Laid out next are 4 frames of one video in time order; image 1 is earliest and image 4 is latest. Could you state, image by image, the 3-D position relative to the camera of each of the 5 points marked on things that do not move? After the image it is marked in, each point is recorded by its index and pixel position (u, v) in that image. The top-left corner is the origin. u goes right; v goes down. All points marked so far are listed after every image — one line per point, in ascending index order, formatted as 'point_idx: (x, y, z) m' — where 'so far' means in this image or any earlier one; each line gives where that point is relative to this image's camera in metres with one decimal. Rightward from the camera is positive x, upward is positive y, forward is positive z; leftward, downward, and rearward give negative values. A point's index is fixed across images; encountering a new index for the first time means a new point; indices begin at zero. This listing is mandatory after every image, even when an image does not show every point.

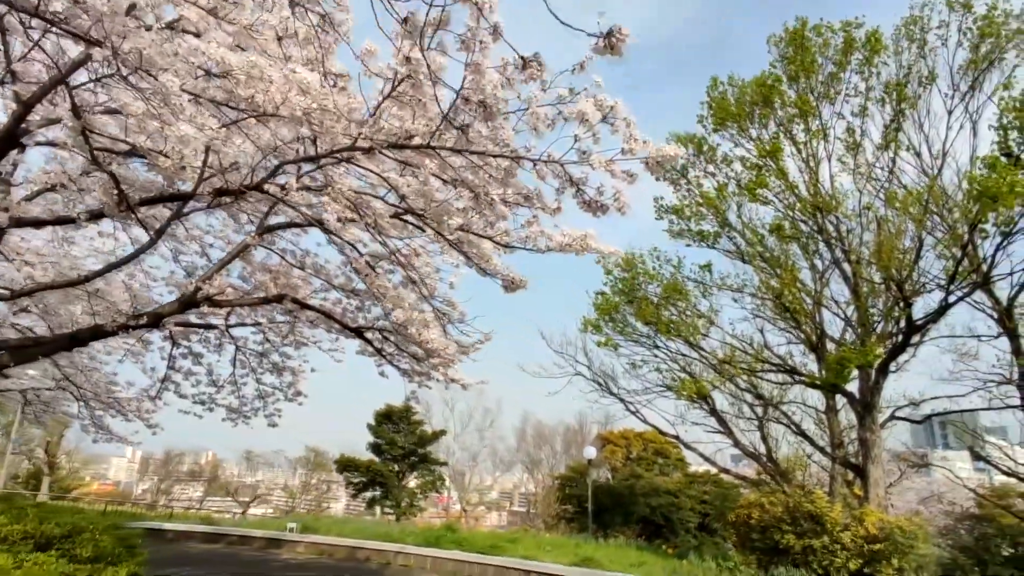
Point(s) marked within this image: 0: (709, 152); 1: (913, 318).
0: (+3.7, +2.5, +11.3) m
1: (+5.9, -0.4, +8.9) m
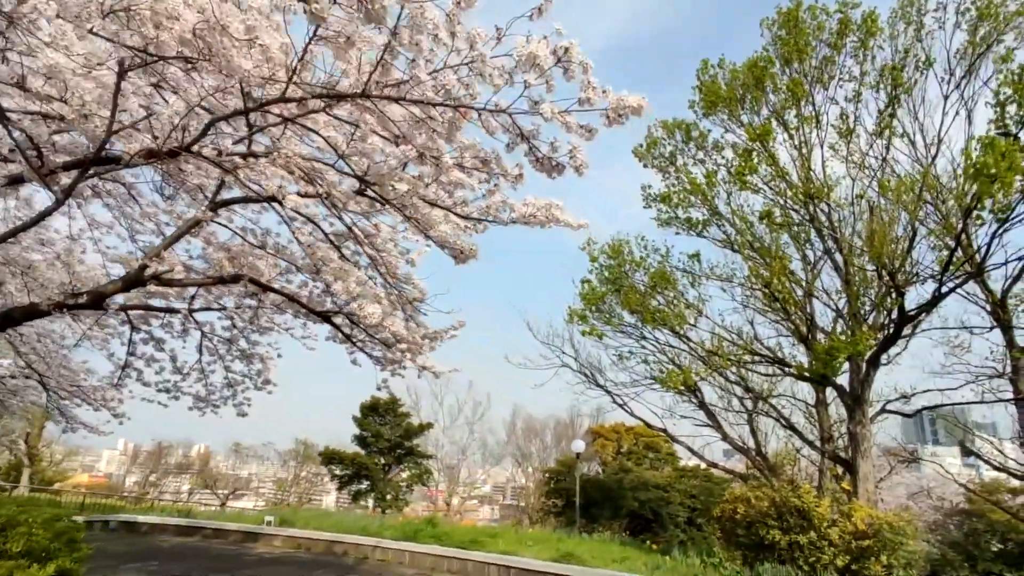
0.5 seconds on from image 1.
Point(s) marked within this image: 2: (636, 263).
0: (+3.4, +2.7, +11.0) m
1: (+5.6, -0.3, +8.7) m
2: (+2.1, +0.4, +10.1) m
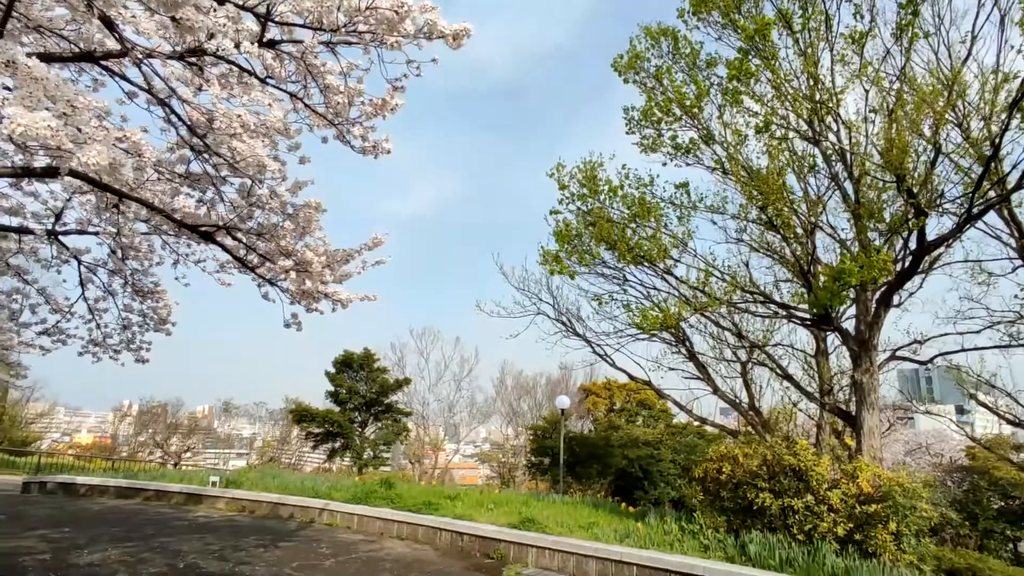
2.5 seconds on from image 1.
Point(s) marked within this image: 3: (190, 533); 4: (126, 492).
0: (+2.8, +3.7, +9.5) m
1: (+5.0, +0.6, +7.4) m
2: (+1.5, +1.4, +8.8) m
3: (-4.3, -3.2, +8.0) m
4: (-7.2, -3.8, +11.3) m
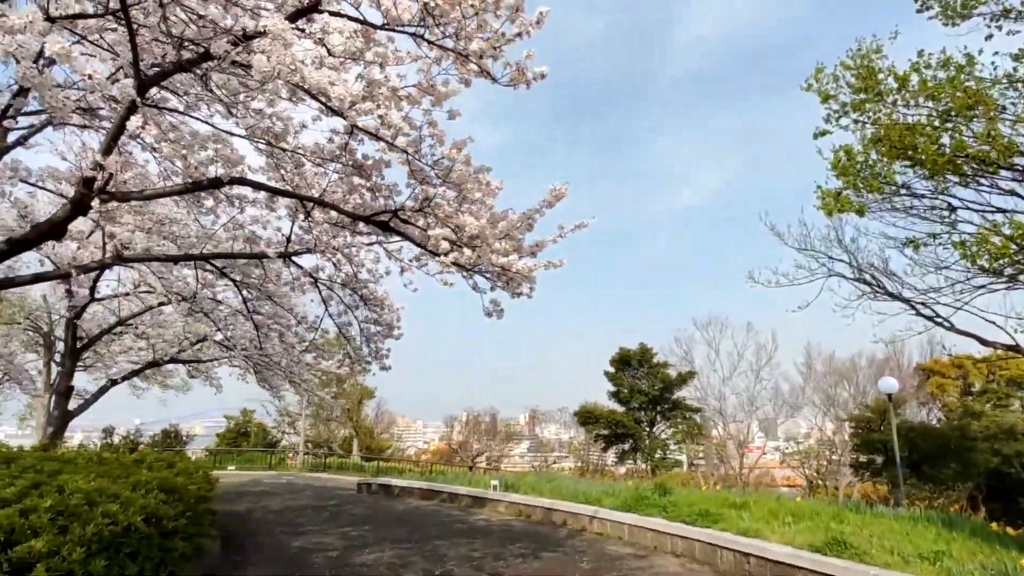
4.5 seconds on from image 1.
0: (+5.3, +4.6, +6.5) m
1: (+6.8, +1.8, +3.5) m
2: (+4.1, +2.1, +6.3) m
3: (-0.7, -3.3, +8.0) m
4: (-1.7, -4.2, +12.3) m
